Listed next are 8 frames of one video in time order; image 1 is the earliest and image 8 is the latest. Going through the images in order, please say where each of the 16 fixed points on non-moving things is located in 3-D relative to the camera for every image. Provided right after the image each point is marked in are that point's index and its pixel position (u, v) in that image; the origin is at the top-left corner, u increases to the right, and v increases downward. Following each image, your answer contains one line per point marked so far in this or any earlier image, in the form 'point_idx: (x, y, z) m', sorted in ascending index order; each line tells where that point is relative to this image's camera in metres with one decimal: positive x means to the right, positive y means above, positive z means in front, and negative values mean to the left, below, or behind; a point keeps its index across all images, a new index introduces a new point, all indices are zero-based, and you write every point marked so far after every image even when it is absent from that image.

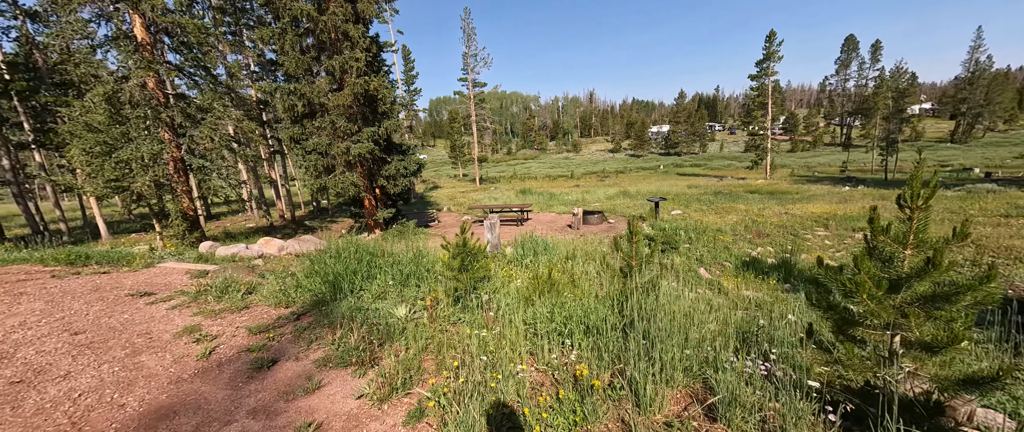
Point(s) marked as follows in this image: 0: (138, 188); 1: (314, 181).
0: (-10.8, +0.8, +10.4) m
1: (-6.5, +1.1, +12.0) m
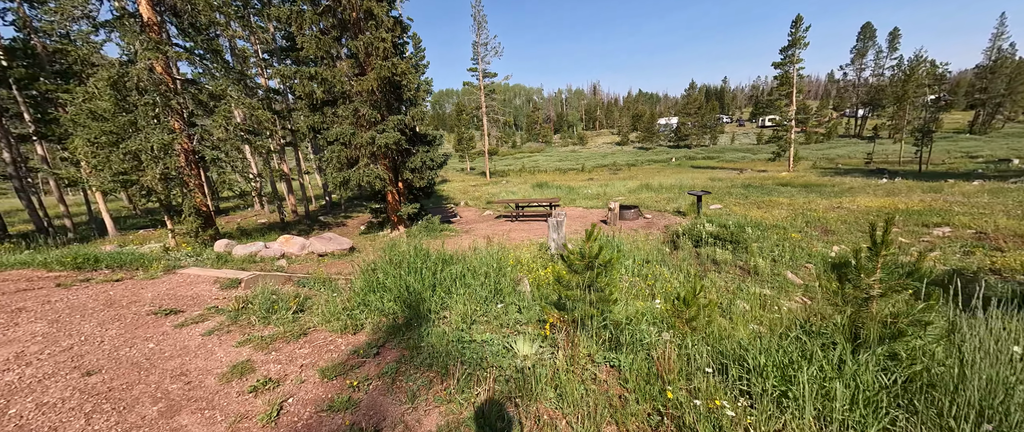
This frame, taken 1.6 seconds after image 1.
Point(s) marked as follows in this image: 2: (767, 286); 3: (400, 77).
0: (-9.6, +0.9, +9.6) m
1: (-5.3, +1.3, +11.1) m
2: (+4.1, -1.1, +5.9) m
3: (-3.3, +4.2, +10.8) m
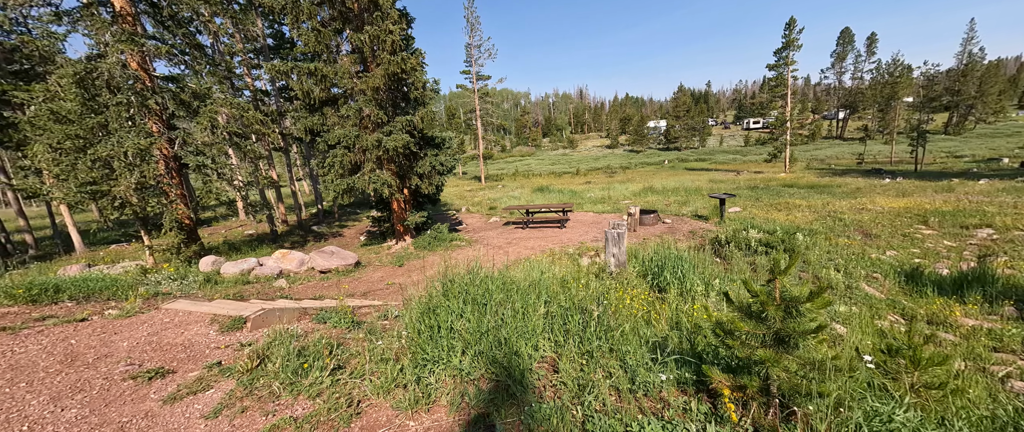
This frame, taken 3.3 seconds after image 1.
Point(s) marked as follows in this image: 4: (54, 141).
0: (-9.1, +0.5, +8.4) m
1: (-4.8, +0.9, +10.1) m
2: (+4.8, -1.2, +5.2) m
3: (-2.9, +3.9, +9.9) m
4: (-10.2, +1.7, +8.1) m
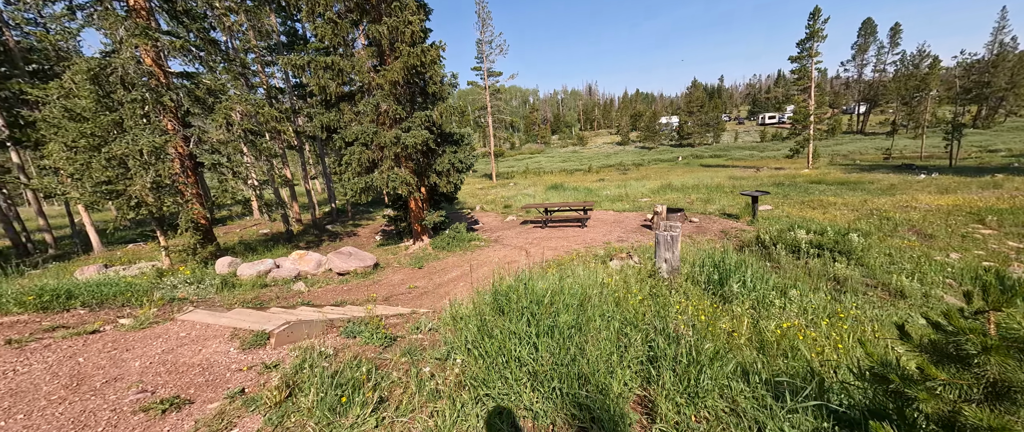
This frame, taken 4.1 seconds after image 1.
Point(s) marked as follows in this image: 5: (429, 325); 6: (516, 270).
0: (-8.5, +0.5, +8.2) m
1: (-4.2, +1.0, +9.7) m
2: (+5.3, -1.2, +4.6) m
3: (-2.2, +3.9, +9.5) m
4: (-9.6, +1.6, +7.9) m
5: (-0.9, -1.3, +4.1) m
6: (0.0, -1.3, +8.6) m
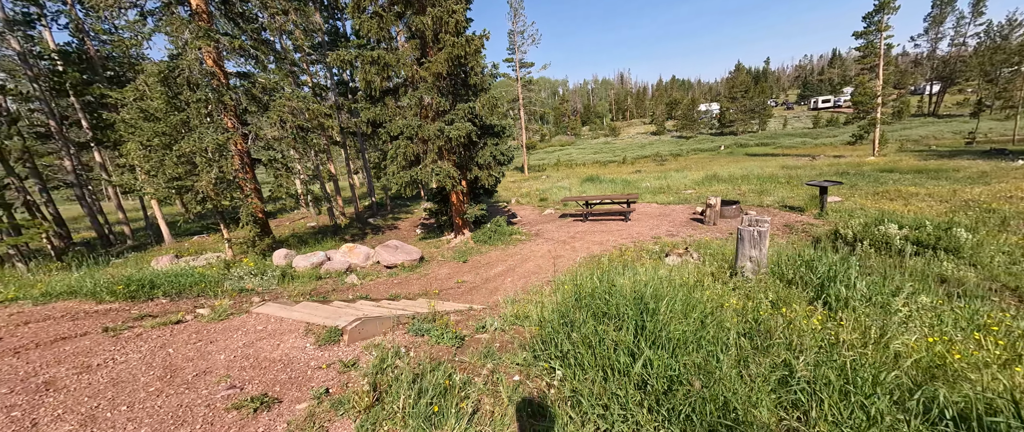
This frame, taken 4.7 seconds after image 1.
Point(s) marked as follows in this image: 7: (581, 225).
0: (-7.4, +0.7, +8.6) m
1: (-3.0, +1.1, +9.8) m
2: (+6.1, -1.1, +3.9) m
3: (-1.0, +4.1, +9.3) m
4: (-8.5, +1.8, +8.4) m
5: (-0.2, -1.2, +4.0) m
6: (+1.1, -1.1, +8.3) m
7: (+2.4, -0.3, +12.6) m
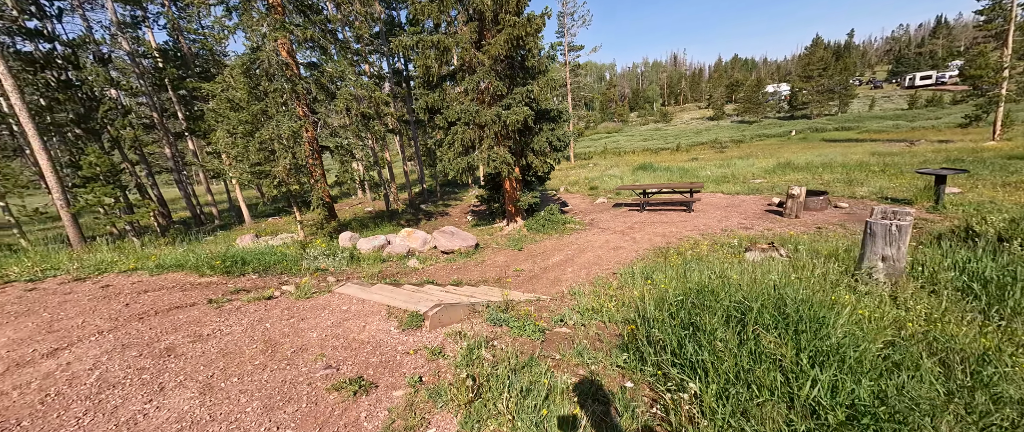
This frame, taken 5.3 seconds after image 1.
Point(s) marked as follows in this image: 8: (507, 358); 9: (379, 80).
0: (-5.9, +1.1, +9.2) m
1: (-1.4, +1.5, +9.8) m
2: (+6.8, -1.1, +2.9) m
3: (+0.5, +4.4, +9.0) m
4: (-7.0, +2.2, +9.1) m
5: (+0.7, -1.1, +3.8) m
6: (+2.5, -0.9, +7.9) m
7: (+4.3, 0.0, +12.0) m
8: (0.0, -1.0, +2.7) m
9: (-4.8, +5.0, +13.3) m
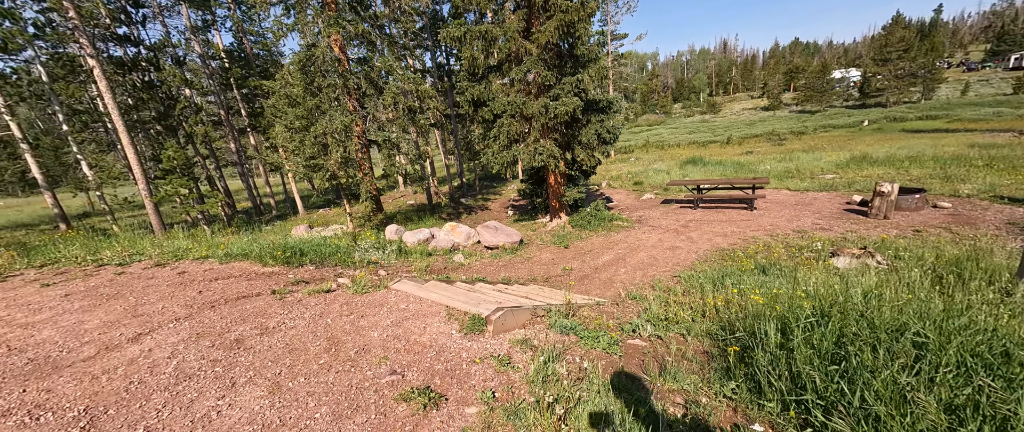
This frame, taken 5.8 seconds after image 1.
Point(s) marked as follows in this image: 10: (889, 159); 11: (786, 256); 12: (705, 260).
0: (-4.6, +1.3, +9.5) m
1: (-0.1, +1.7, +9.6) m
2: (+7.3, -1.2, +2.0) m
3: (+1.8, +4.5, +8.5) m
4: (-5.8, +2.5, +9.5) m
5: (+1.3, -1.1, +3.5) m
6: (+3.5, -0.8, +7.4) m
7: (+5.8, +0.1, +11.2) m
8: (+0.5, -1.0, +2.4) m
9: (-3.1, +5.3, +13.4) m
10: (+18.2, +2.7, +17.1) m
11: (+5.0, -0.7, +6.5) m
12: (+3.7, -0.8, +6.8) m
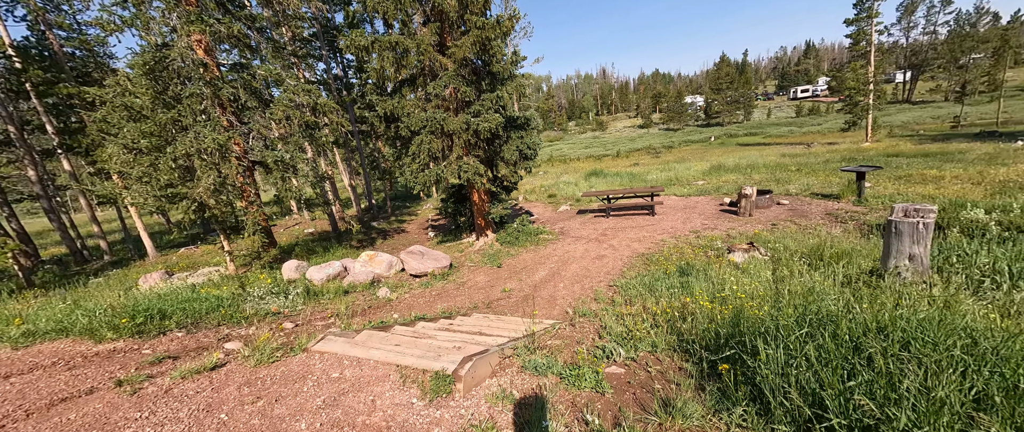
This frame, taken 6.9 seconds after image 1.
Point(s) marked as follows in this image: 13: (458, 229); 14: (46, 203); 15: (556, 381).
0: (-6.5, +0.5, +7.6) m
1: (-2.2, +1.1, +8.9) m
2: (+7.2, -0.9, +3.4) m
3: (-0.3, +4.1, +8.5) m
4: (-7.7, +1.5, +7.3) m
5: (+0.9, -1.2, +3.3) m
6: (+2.0, -1.1, +7.6) m
7: (+3.1, -0.2, +12.0) m
8: (+0.5, -1.2, +2.0) m
9: (-6.3, +4.3, +11.9) m
10: (+13.3, +2.8, +21.0) m
11: (+3.7, -0.8, +7.2) m
12: (+2.4, -1.0, +7.2) m
13: (-1.7, -0.4, +11.9) m
14: (-14.1, +0.4, +11.1) m
15: (+0.3, -1.2, +2.7) m
